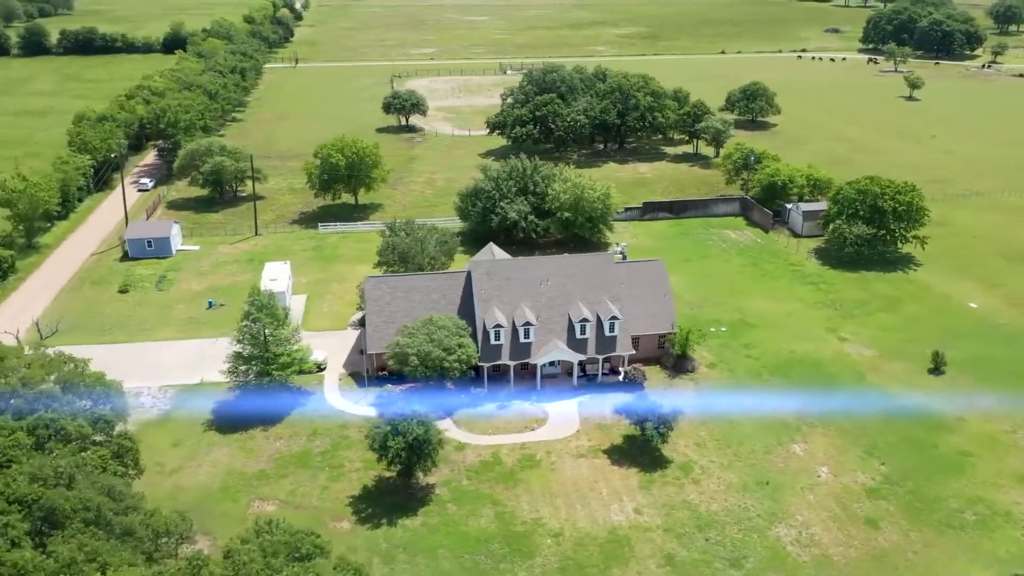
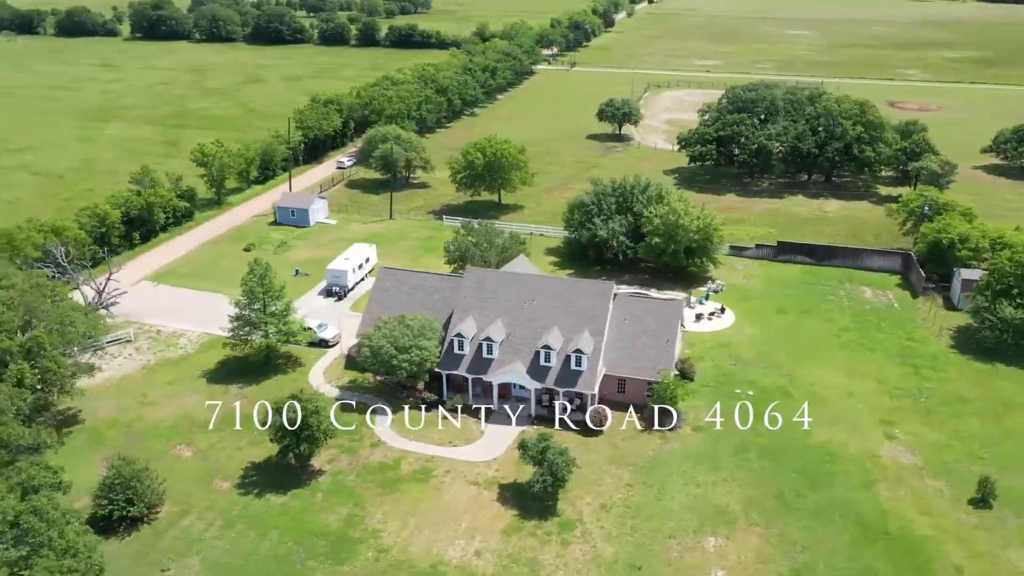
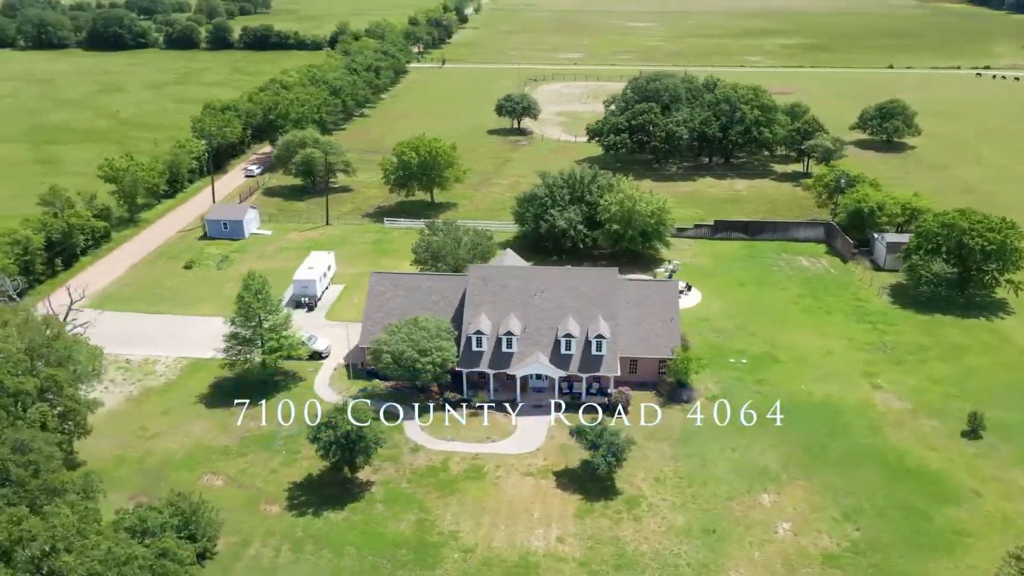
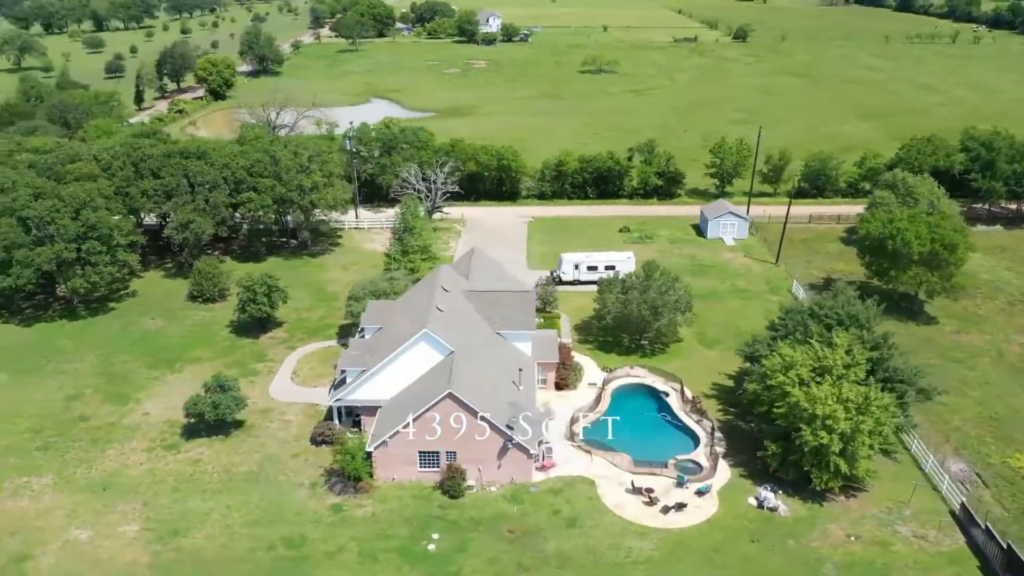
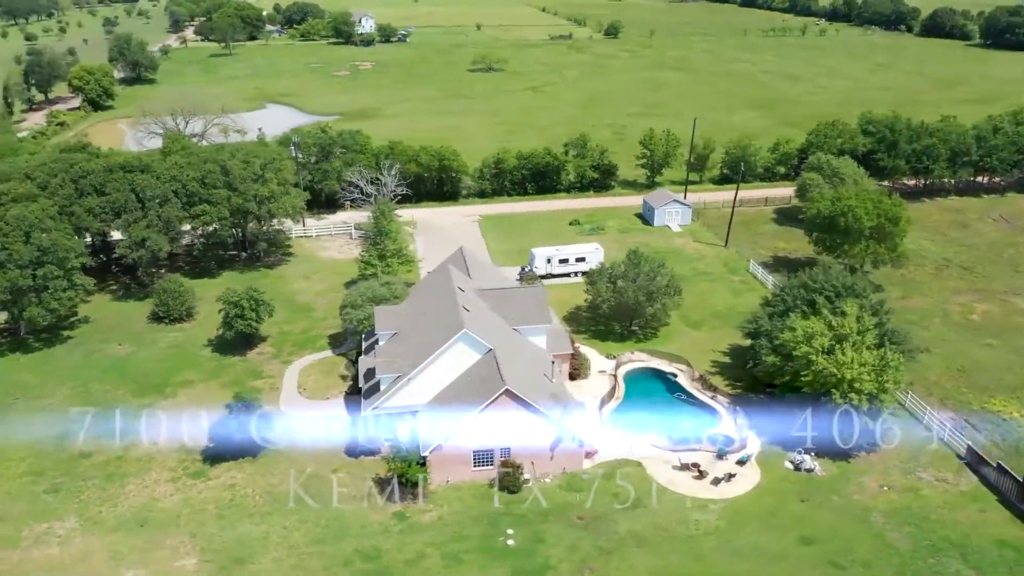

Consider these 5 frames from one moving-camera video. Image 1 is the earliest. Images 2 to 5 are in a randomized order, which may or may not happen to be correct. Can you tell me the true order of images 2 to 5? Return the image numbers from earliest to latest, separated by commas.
3, 2, 5, 4
